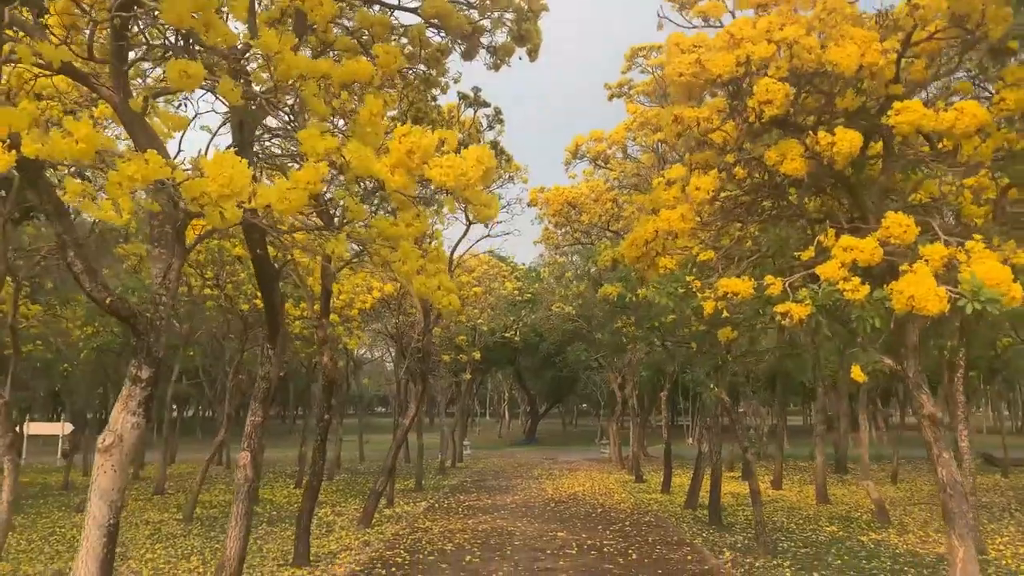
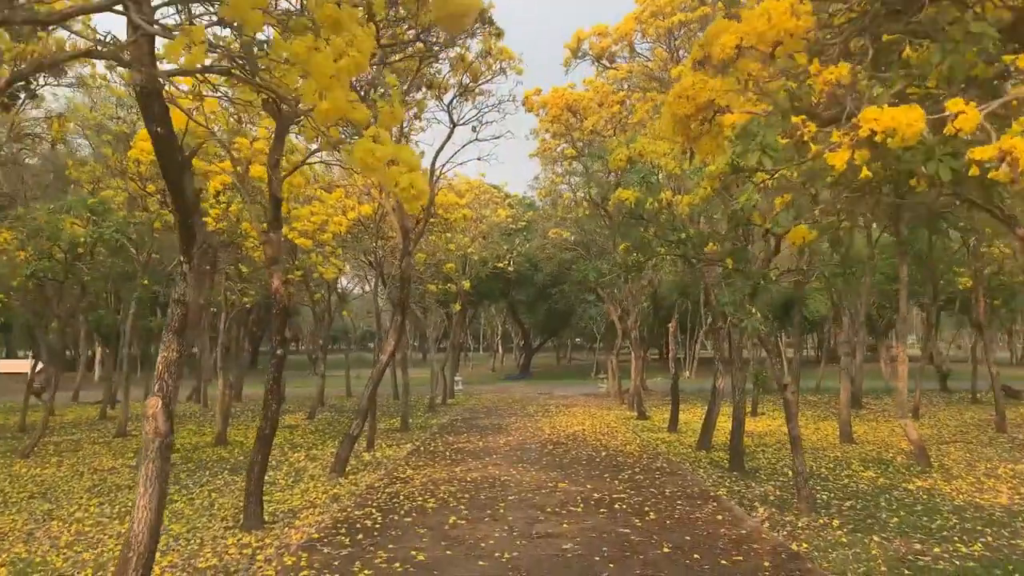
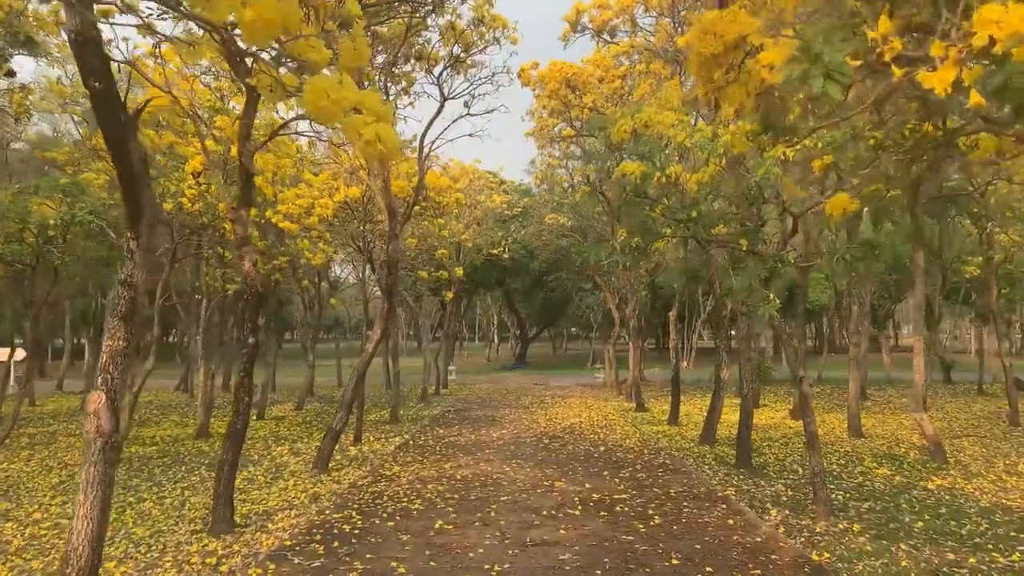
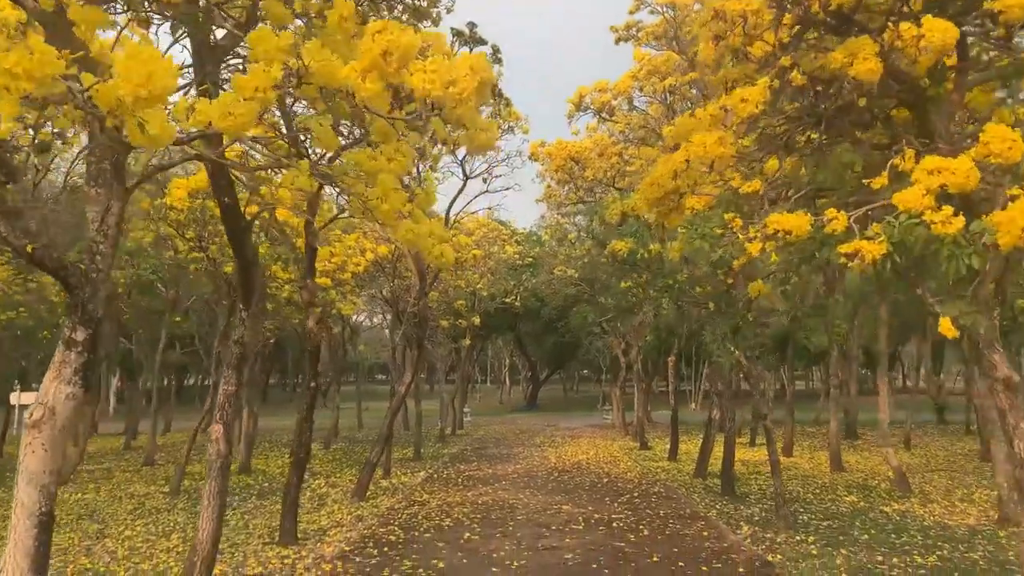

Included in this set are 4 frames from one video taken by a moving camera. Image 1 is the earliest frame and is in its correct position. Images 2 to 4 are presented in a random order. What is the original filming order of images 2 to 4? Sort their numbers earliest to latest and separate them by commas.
4, 2, 3
